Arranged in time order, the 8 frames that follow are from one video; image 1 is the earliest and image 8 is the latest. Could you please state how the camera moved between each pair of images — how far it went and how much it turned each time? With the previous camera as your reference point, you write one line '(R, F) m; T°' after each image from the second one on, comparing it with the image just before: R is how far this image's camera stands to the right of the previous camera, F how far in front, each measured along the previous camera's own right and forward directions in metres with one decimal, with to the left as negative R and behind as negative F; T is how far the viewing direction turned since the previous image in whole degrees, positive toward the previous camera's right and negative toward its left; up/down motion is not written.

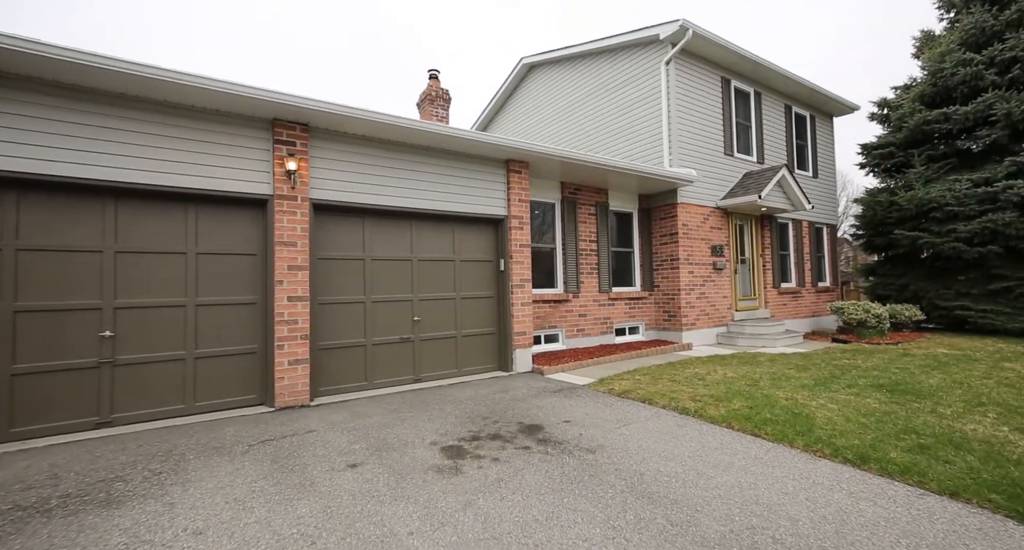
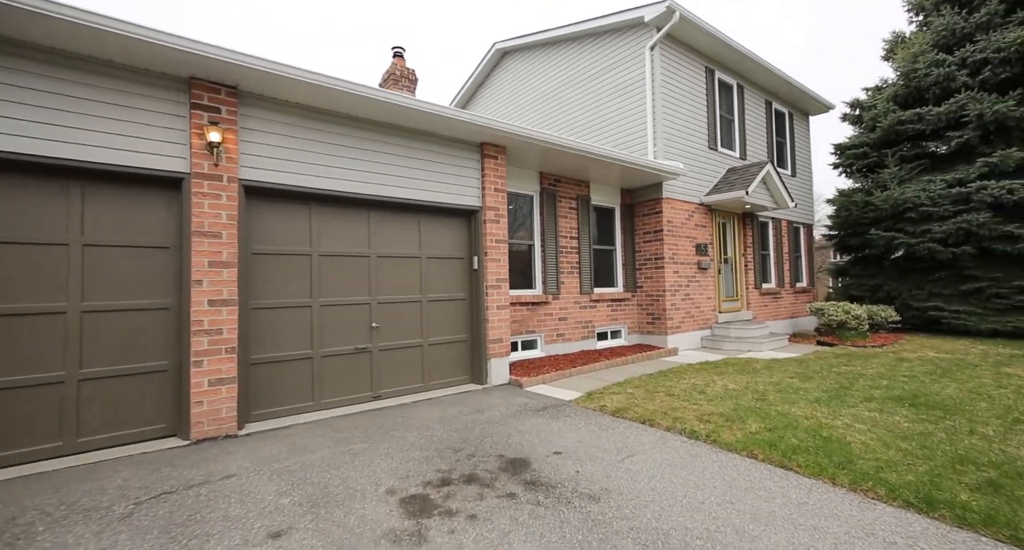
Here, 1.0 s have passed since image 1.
(-0.1, +0.8) m; +4°
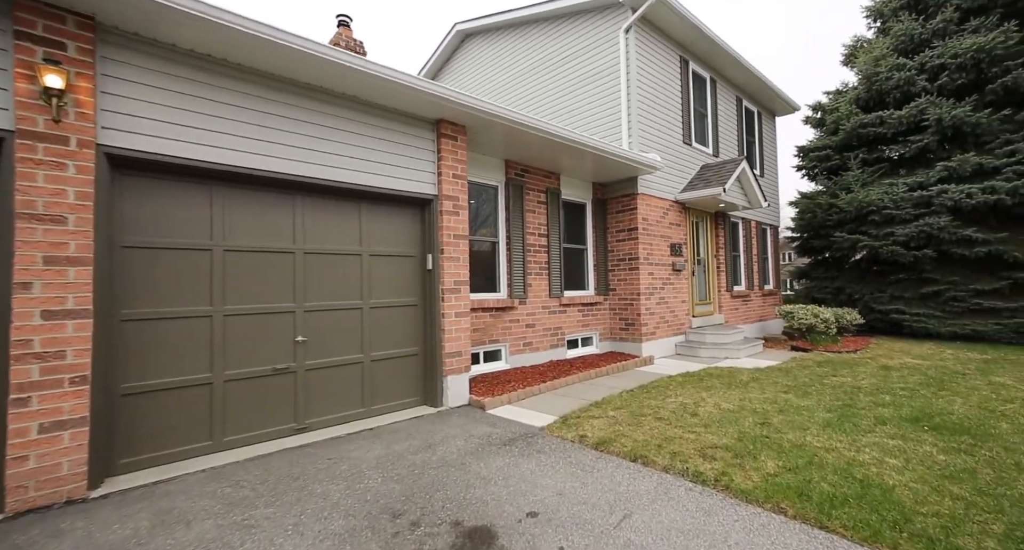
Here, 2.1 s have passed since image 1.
(0.0, +0.9) m; +5°
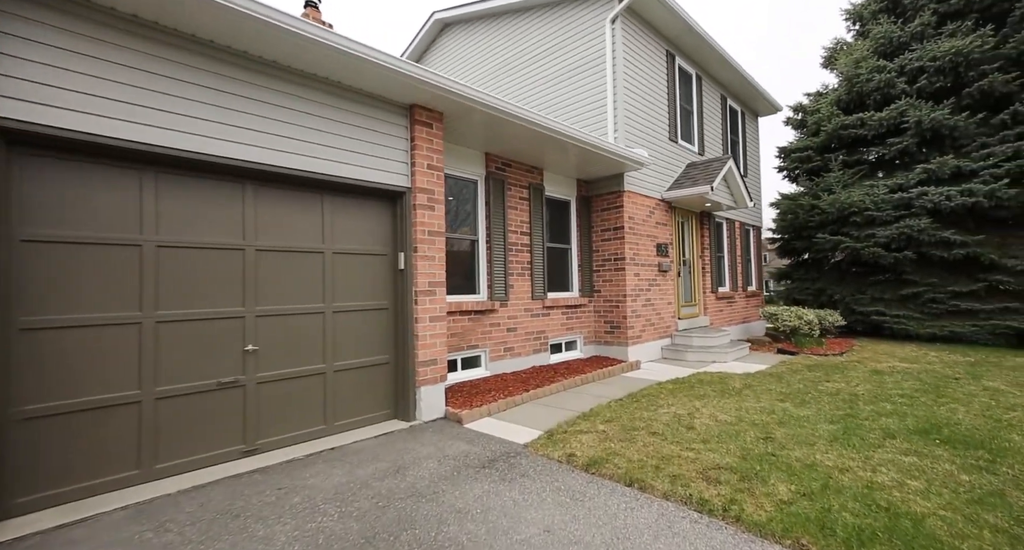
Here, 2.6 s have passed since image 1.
(0.0, +0.4) m; +3°
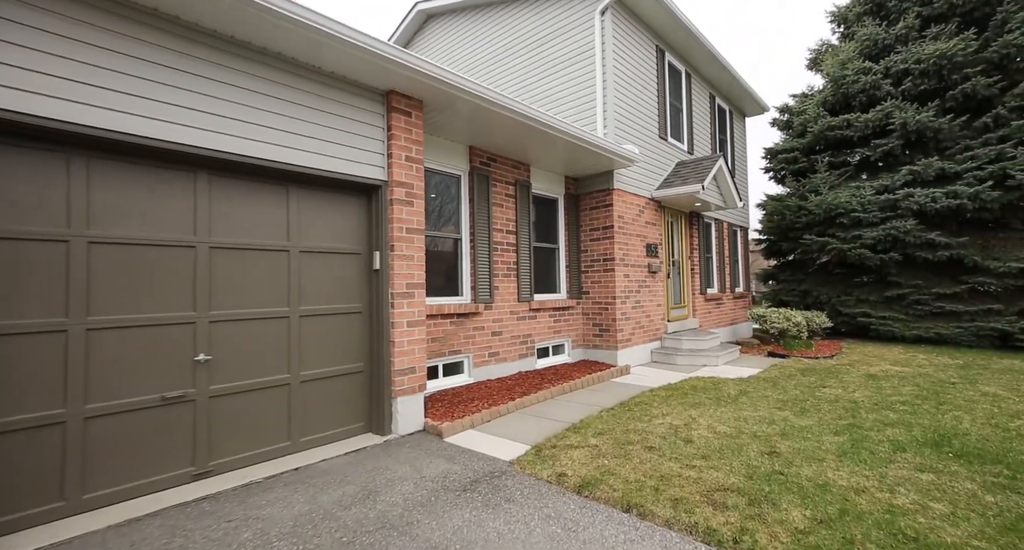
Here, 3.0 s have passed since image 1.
(0.0, +0.3) m; +2°
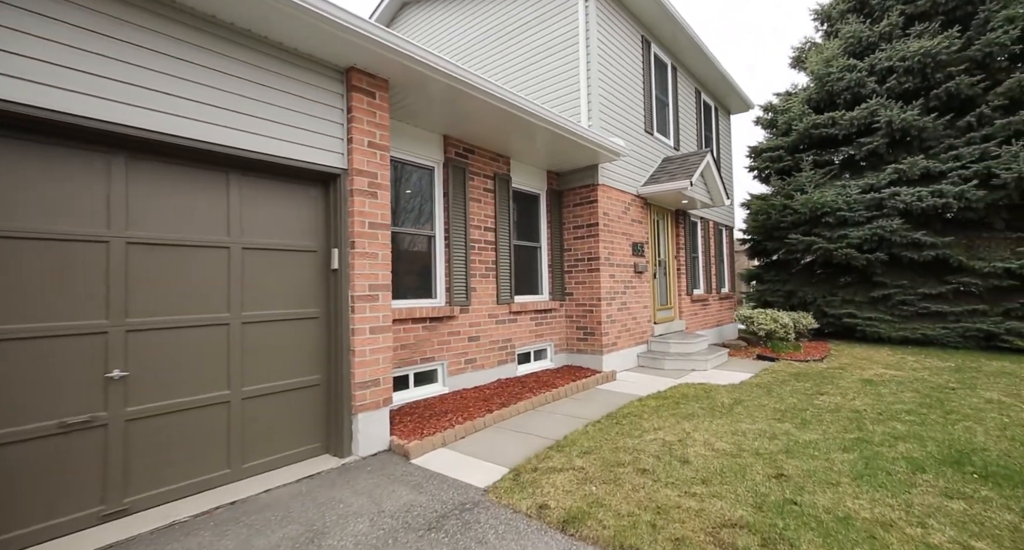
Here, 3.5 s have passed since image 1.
(+0.1, +0.4) m; +2°
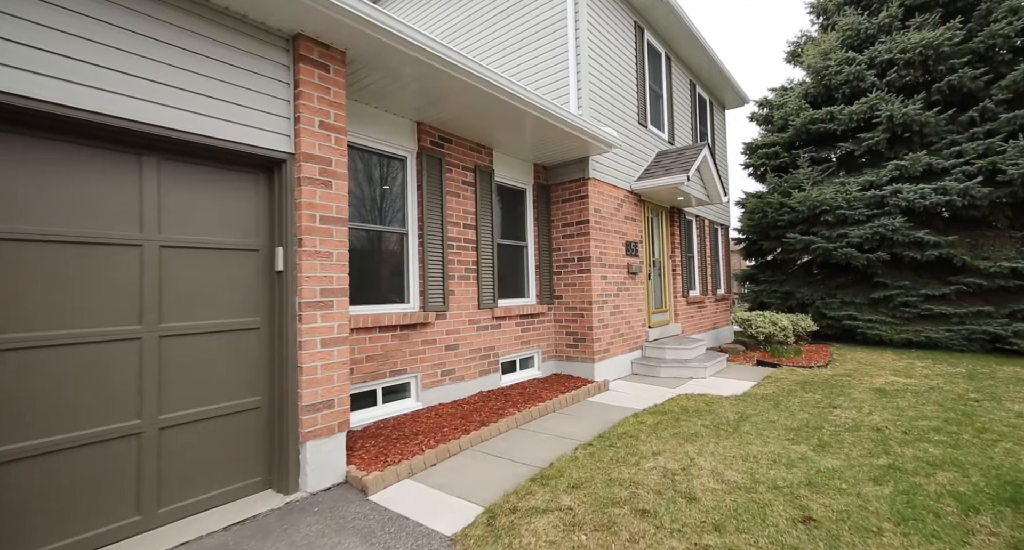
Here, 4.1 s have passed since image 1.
(+0.1, +0.5) m; +1°
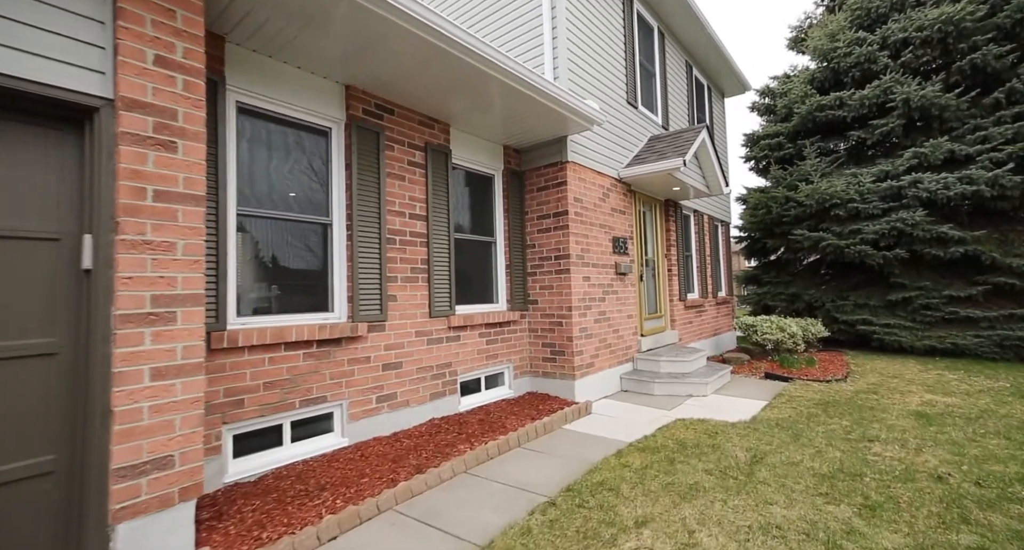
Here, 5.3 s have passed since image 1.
(+0.4, +1.0) m; 0°
